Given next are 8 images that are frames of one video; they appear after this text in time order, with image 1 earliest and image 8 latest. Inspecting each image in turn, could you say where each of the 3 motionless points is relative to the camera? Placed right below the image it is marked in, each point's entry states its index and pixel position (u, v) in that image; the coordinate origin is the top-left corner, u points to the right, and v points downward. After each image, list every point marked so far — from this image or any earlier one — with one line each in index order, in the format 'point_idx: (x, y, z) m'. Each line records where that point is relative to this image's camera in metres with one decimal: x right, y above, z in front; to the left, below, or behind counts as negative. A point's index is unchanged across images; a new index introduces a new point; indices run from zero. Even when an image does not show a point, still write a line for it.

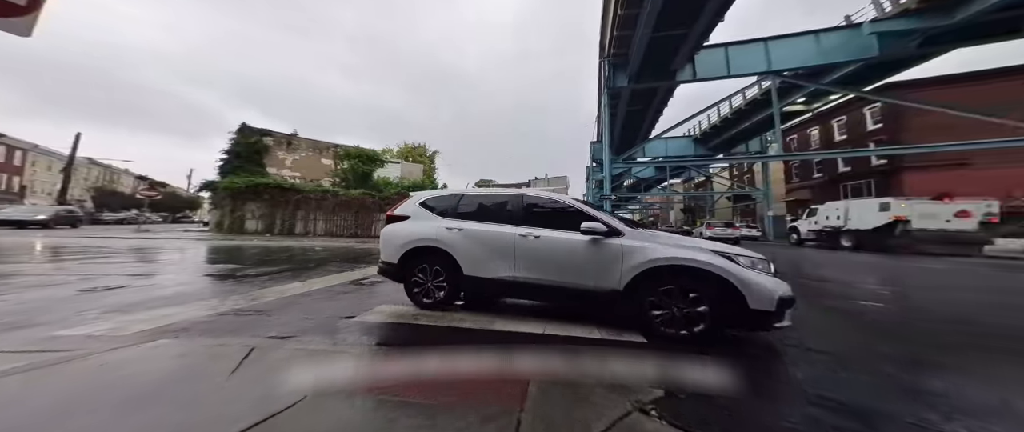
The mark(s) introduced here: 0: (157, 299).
0: (-4.8, -1.0, +4.5) m
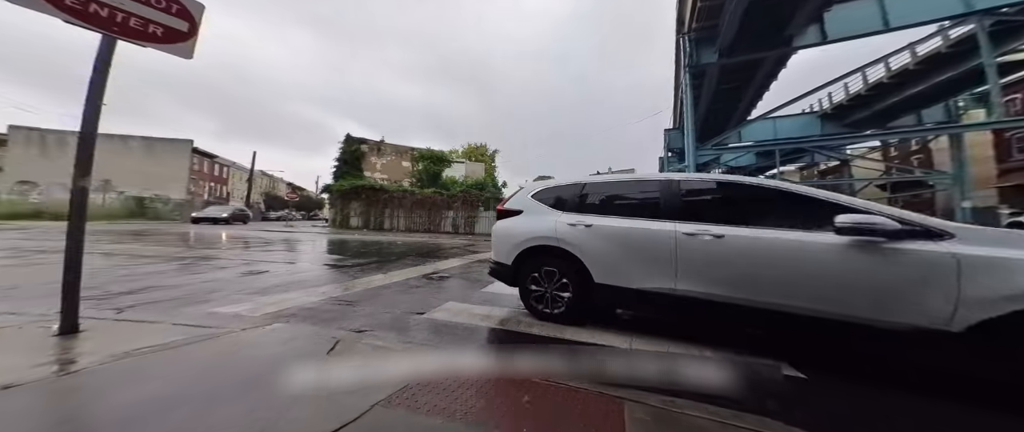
0: (-3.8, -1.0, +5.3) m
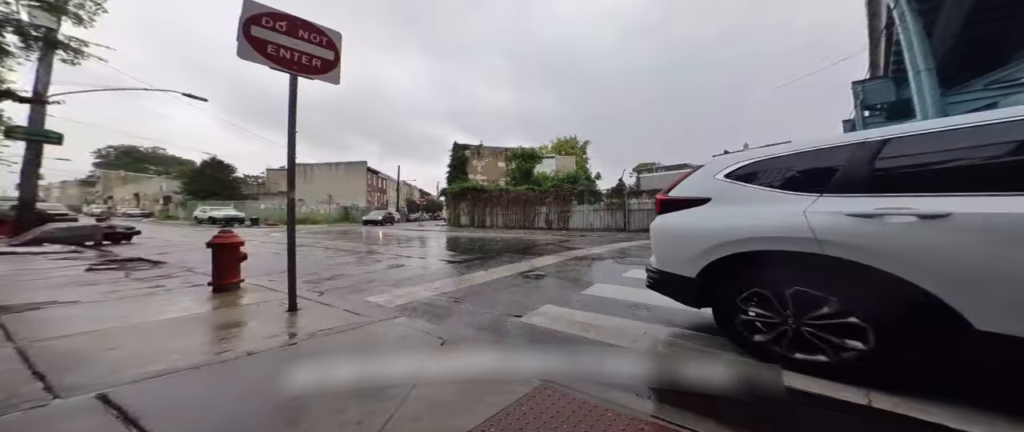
0: (-2.1, -1.1, +6.0) m
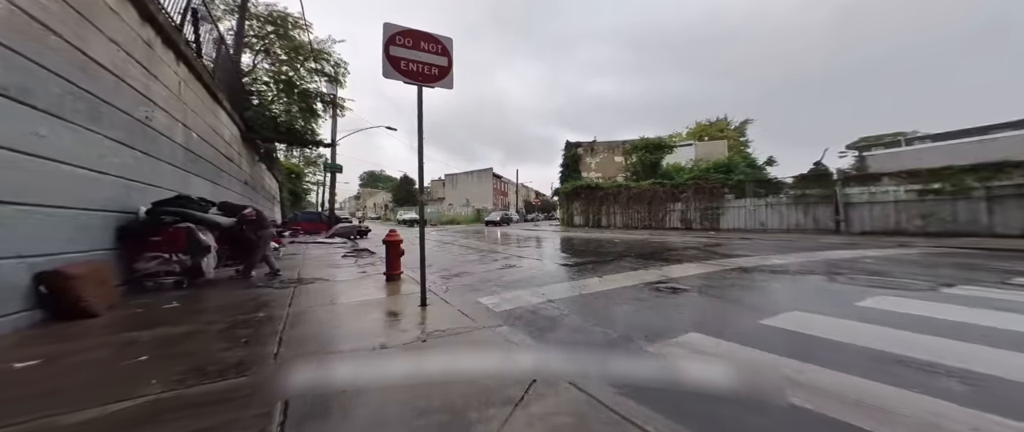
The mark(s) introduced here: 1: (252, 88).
0: (+0.1, -1.1, +5.8) m
1: (-11.9, +6.0, +14.3) m
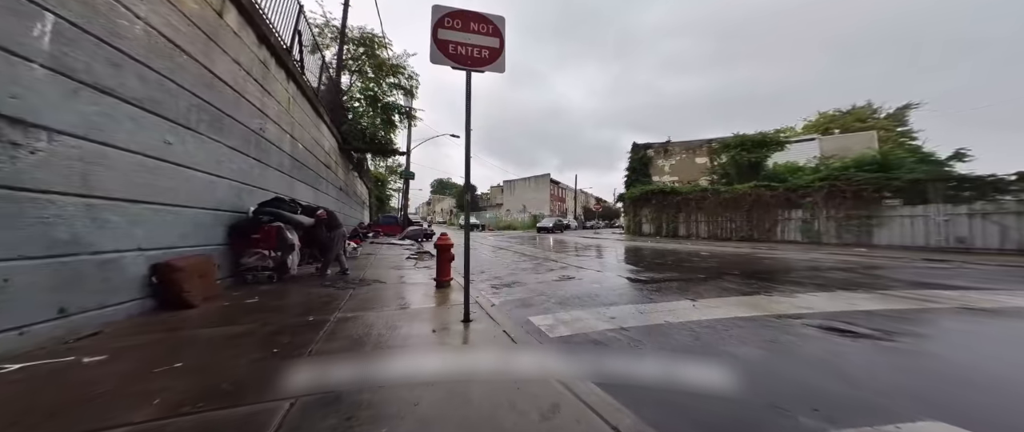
0: (+1.2, -1.2, +5.3) m
1: (-8.9, +5.9, +15.9) m
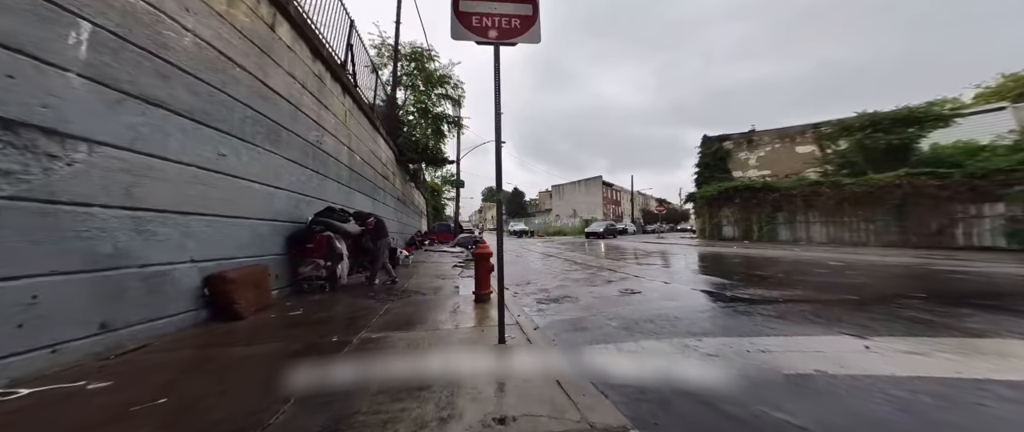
0: (+2.0, -1.3, +4.4) m
1: (-6.3, +5.4, +16.7) m
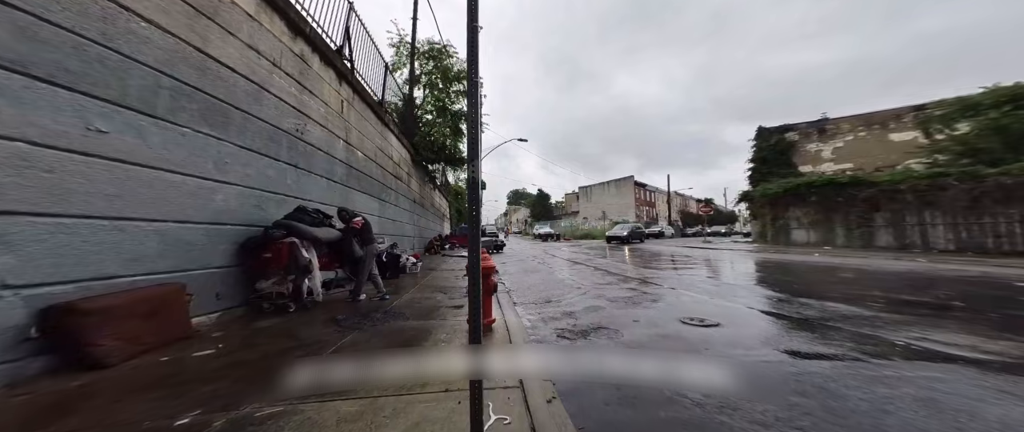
0: (+2.1, -1.2, +3.0) m
1: (-5.2, +5.3, +16.1) m
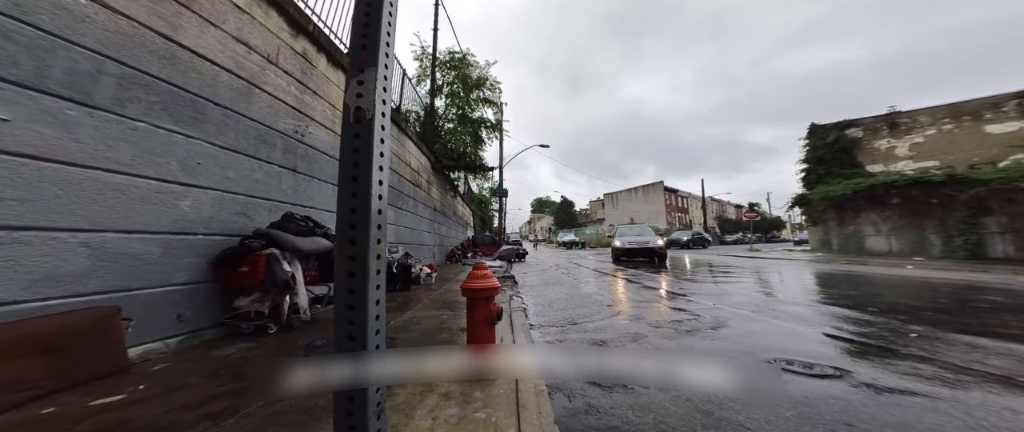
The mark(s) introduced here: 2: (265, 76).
0: (+2.2, -1.3, +2.0) m
1: (-4.1, +4.8, +15.8) m
2: (-3.4, +2.0, +4.2) m
